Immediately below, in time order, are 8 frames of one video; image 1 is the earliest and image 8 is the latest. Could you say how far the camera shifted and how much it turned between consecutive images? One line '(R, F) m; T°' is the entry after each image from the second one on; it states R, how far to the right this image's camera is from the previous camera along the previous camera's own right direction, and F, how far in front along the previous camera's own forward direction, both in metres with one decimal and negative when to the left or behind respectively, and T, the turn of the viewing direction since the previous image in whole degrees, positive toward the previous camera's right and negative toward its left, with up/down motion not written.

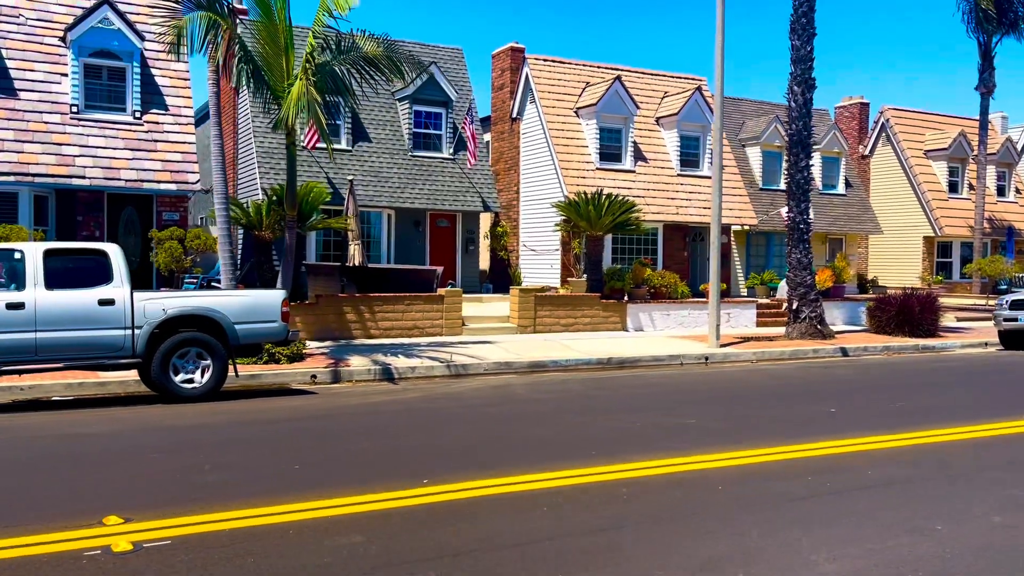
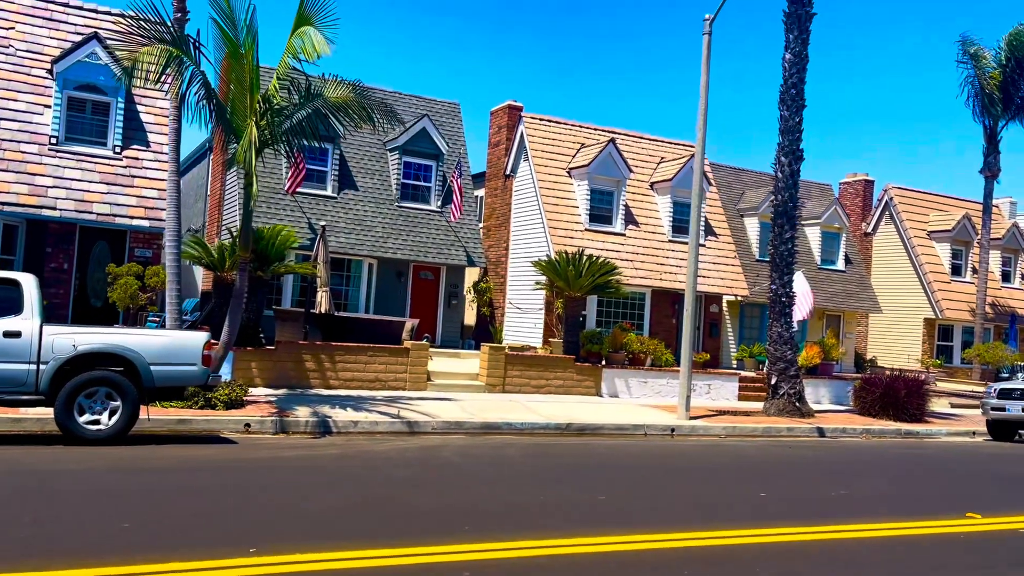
(+1.0, +0.5) m; -1°
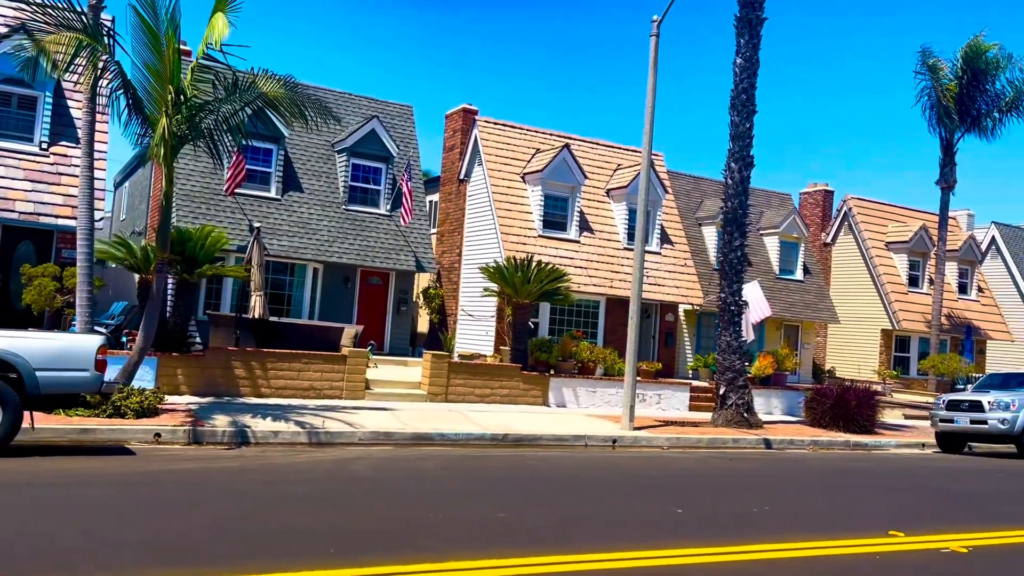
(+0.6, +0.5) m; +2°
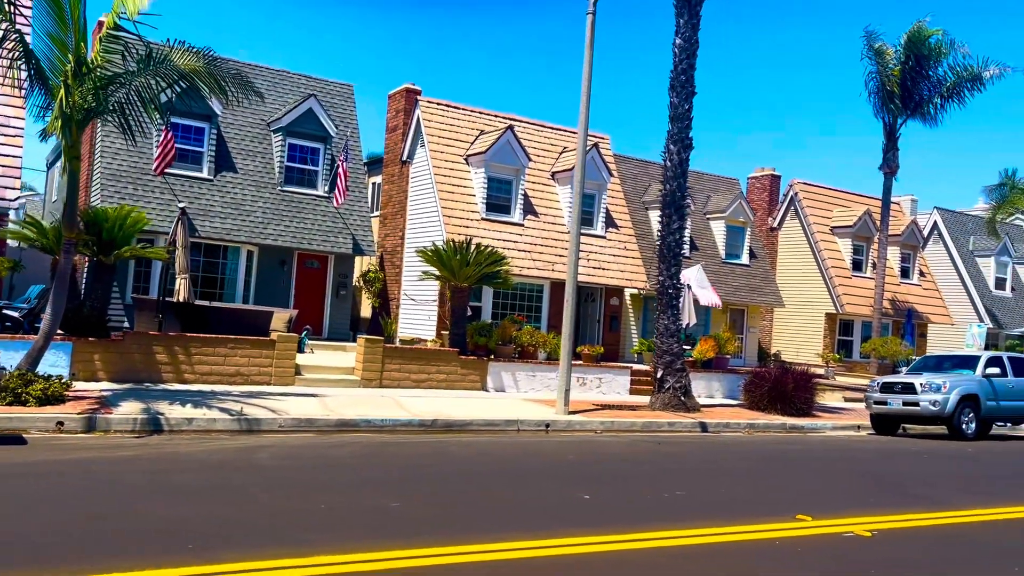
(+0.5, +0.3) m; +3°
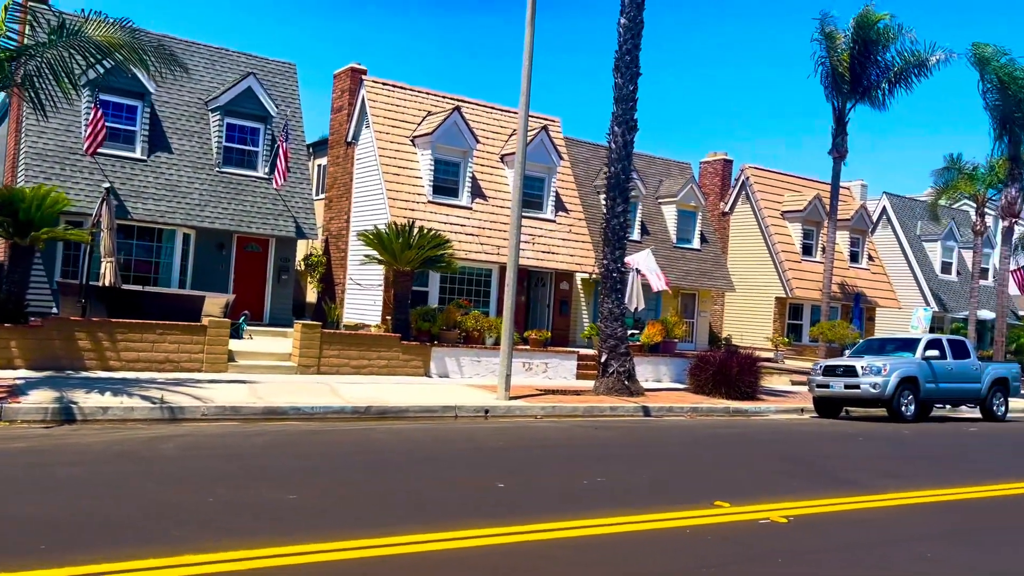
(+0.4, +0.3) m; +3°
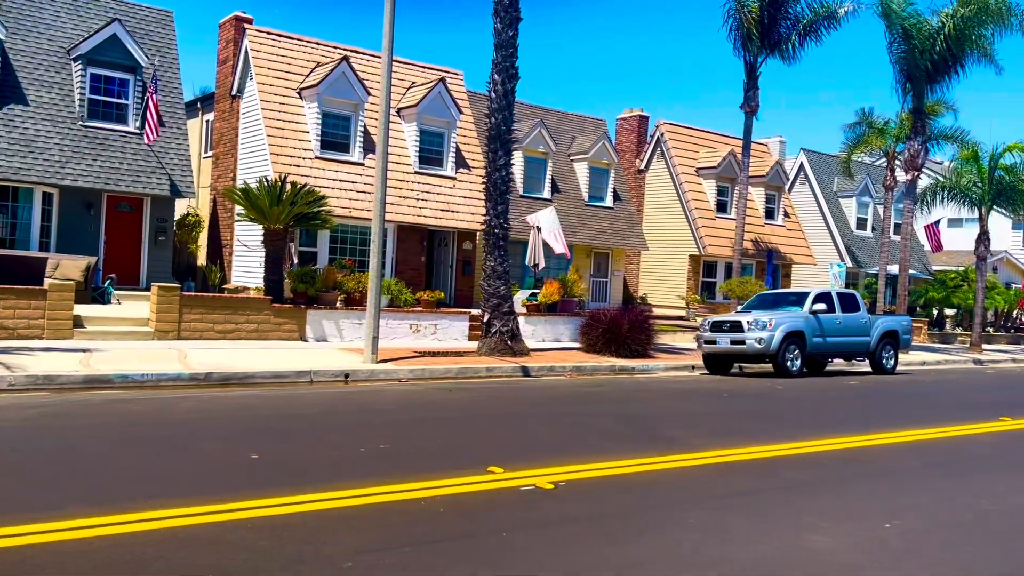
(+1.5, +0.7) m; +3°
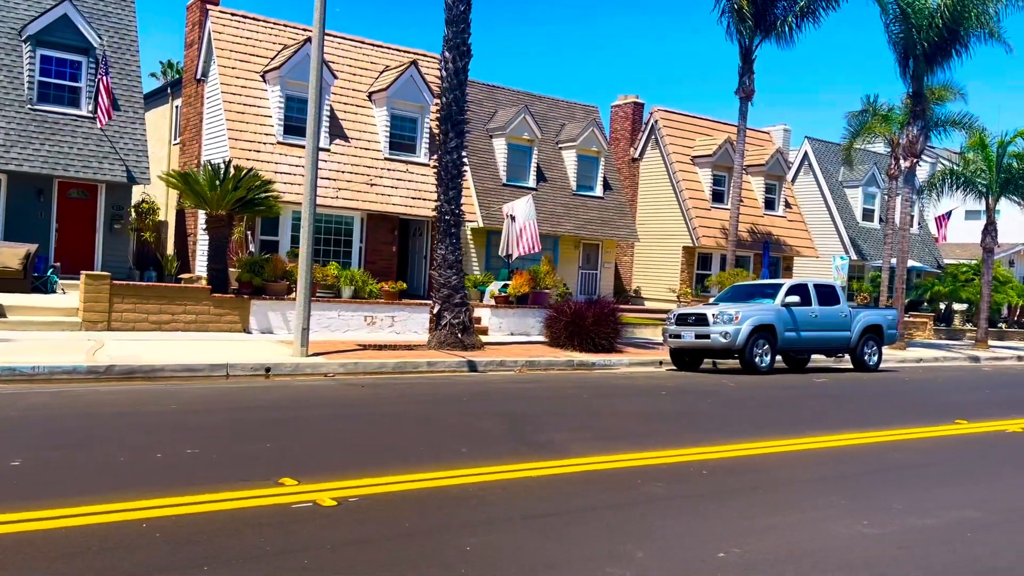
(+1.4, +1.0) m; -2°
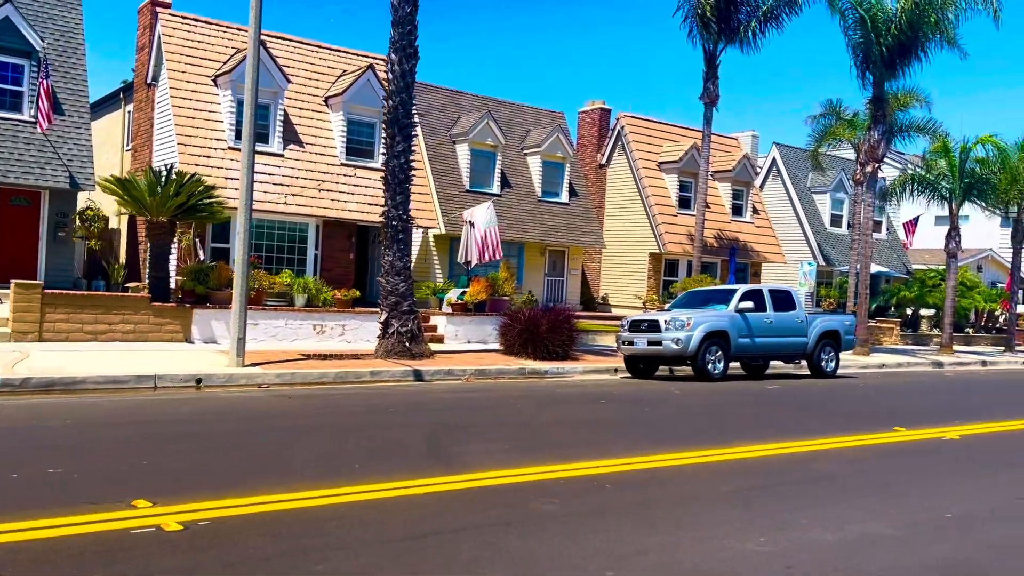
(+0.6, +0.4) m; +1°
